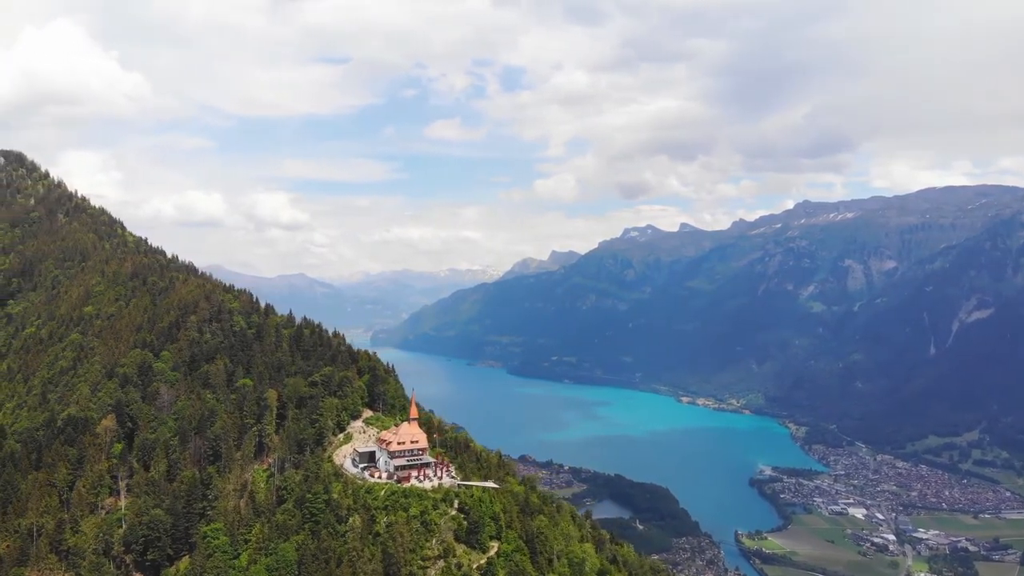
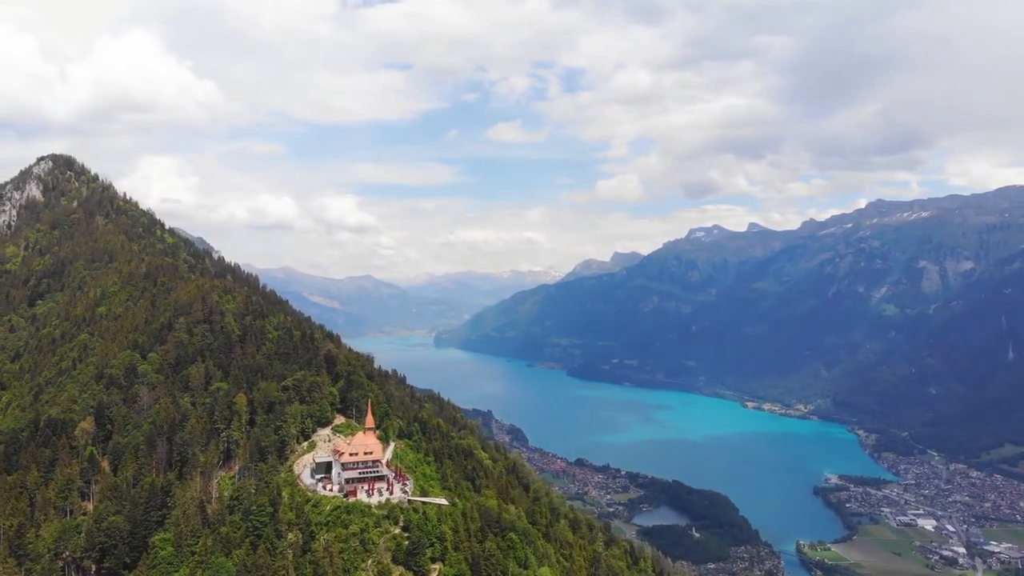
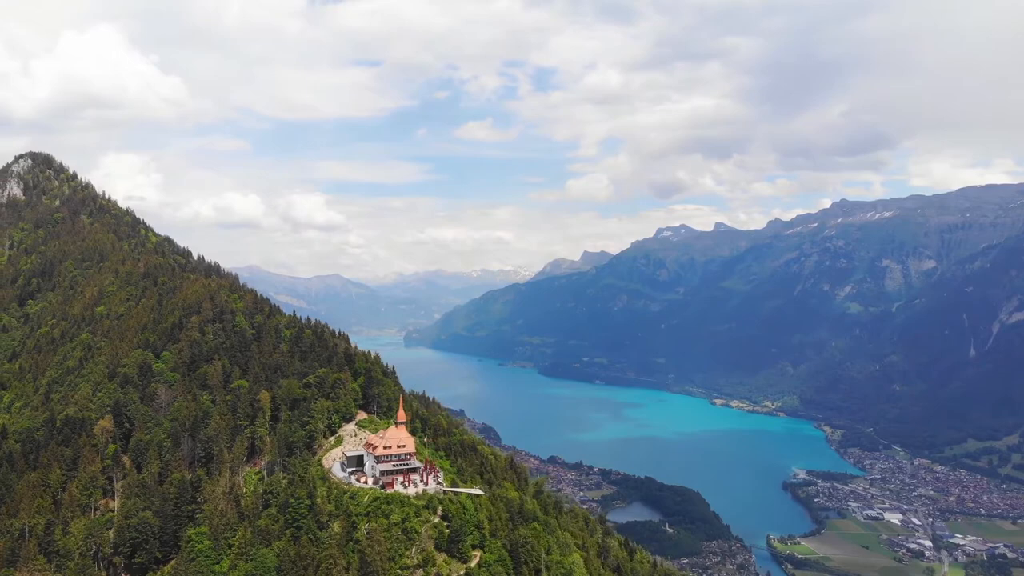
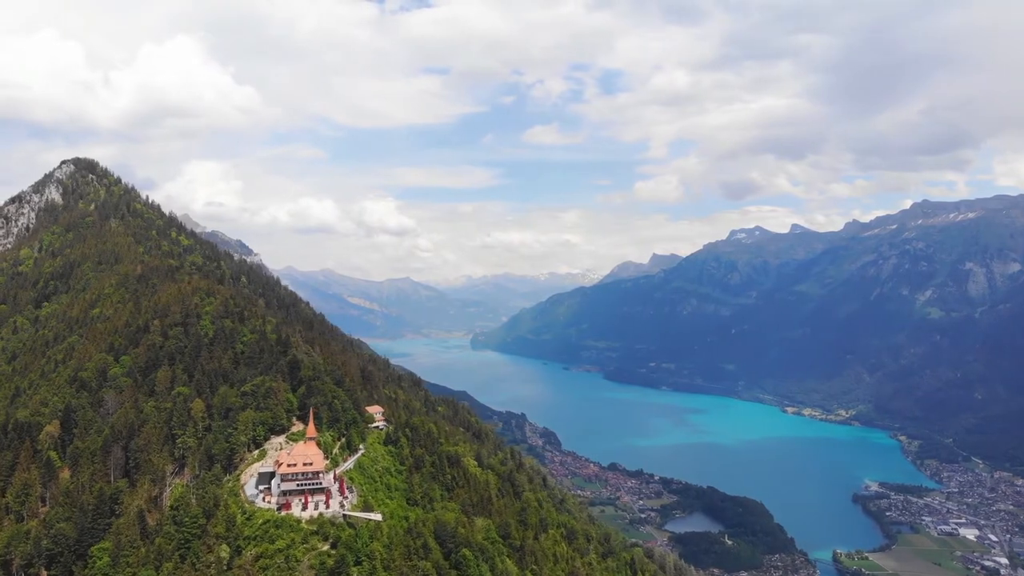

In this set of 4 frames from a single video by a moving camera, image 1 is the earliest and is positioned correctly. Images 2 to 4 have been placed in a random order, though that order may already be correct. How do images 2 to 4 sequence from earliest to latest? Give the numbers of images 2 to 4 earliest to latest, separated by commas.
3, 2, 4
